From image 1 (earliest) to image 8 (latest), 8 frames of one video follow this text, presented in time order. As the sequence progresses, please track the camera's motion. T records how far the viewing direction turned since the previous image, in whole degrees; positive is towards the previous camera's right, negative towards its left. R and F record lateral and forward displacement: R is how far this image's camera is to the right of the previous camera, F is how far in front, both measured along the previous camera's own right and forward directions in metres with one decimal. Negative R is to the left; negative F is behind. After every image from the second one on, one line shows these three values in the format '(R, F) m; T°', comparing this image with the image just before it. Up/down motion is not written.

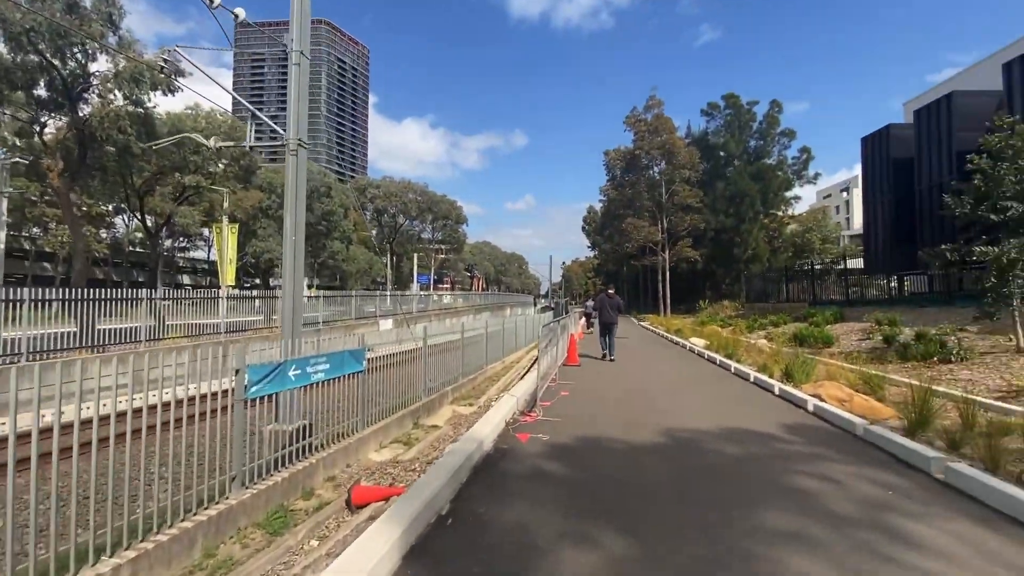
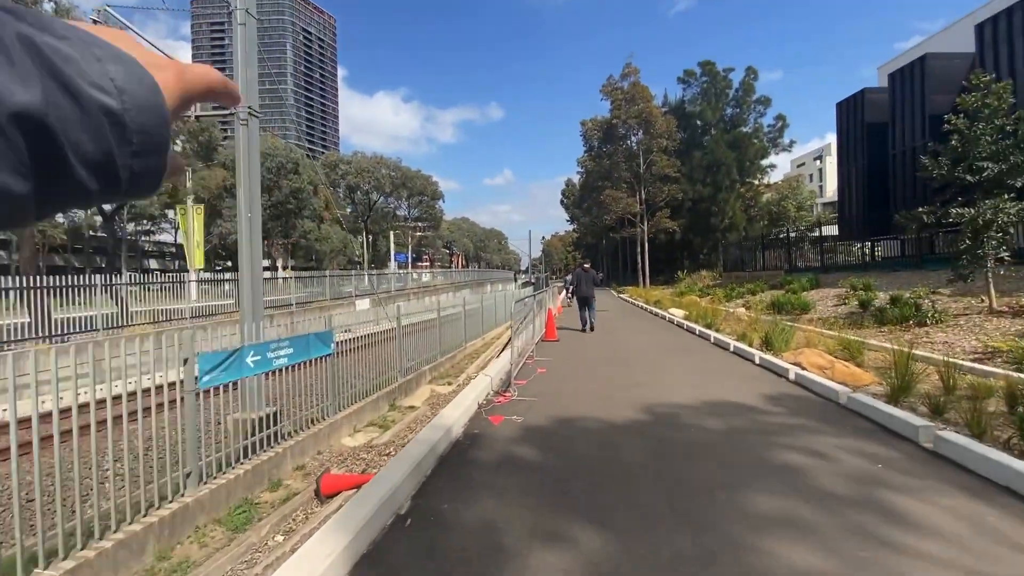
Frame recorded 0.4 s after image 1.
(+0.2, +0.5) m; +2°
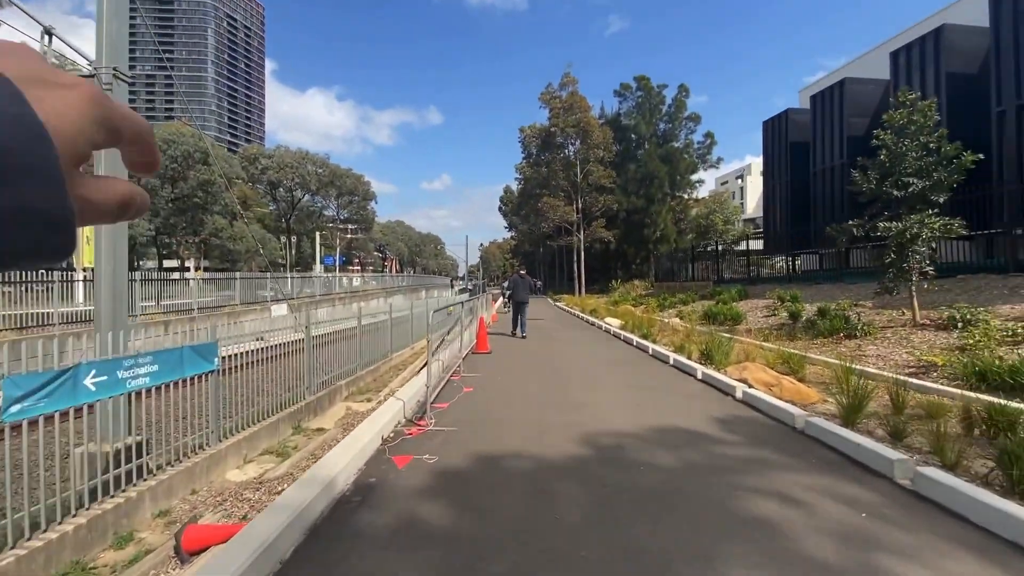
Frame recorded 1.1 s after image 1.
(+0.2, +1.2) m; +7°
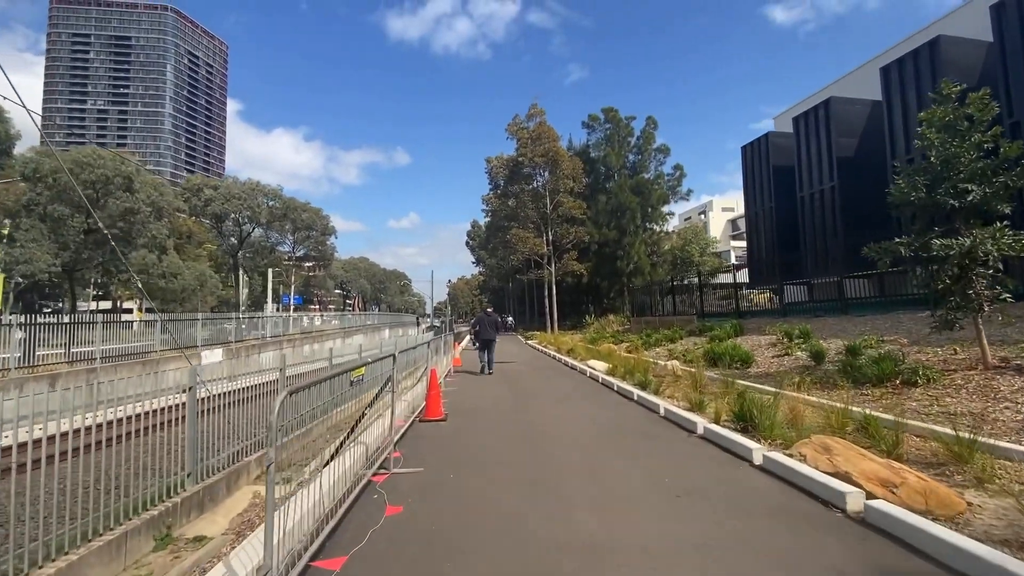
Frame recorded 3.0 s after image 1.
(+0.1, +3.1) m; +4°
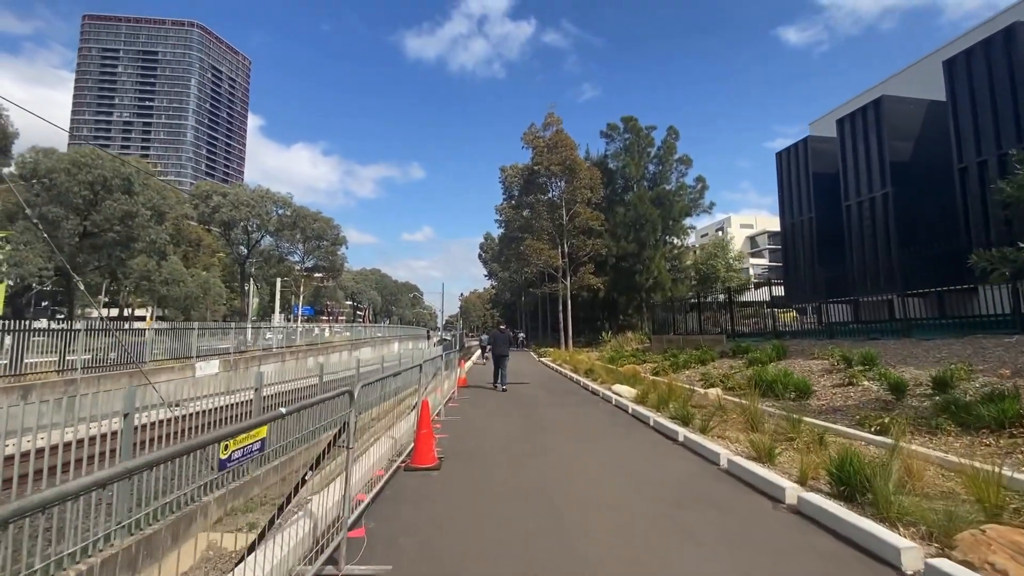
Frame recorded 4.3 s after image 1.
(-0.1, +2.0) m; -2°
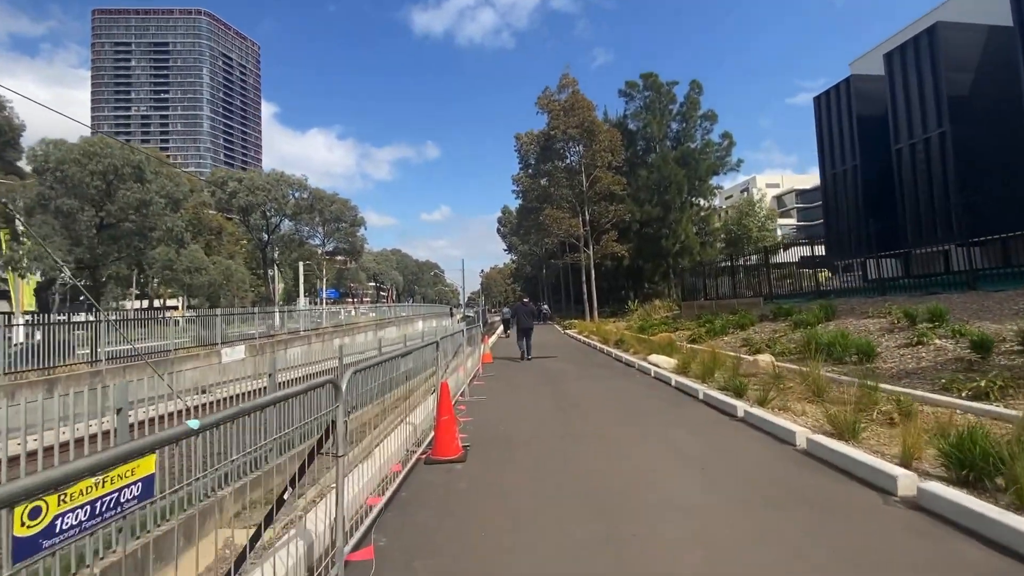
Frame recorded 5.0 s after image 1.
(-0.1, +1.0) m; -3°
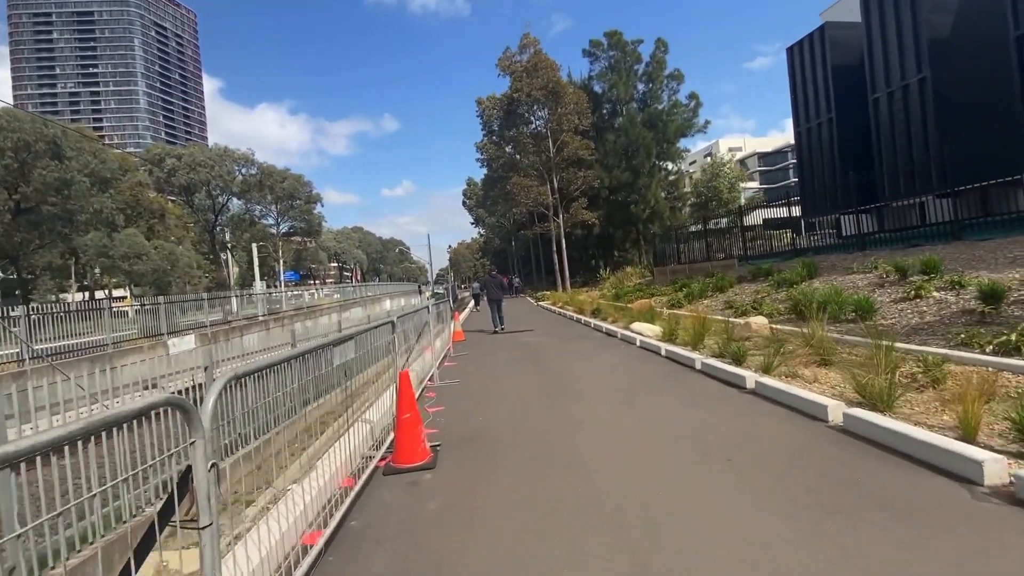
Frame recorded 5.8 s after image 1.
(0.0, +1.2) m; +4°
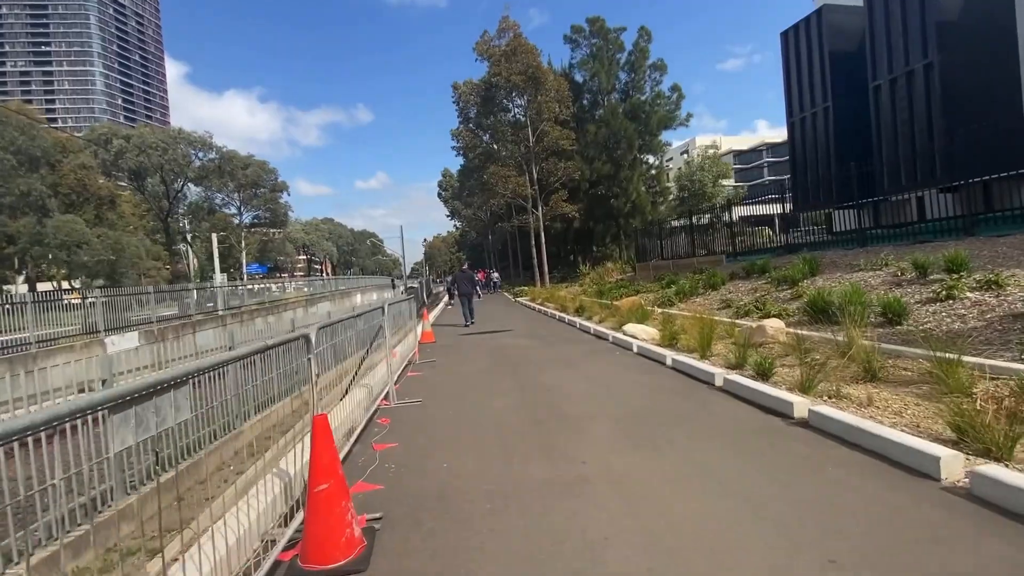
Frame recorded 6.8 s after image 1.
(0.0, +1.6) m; +3°
